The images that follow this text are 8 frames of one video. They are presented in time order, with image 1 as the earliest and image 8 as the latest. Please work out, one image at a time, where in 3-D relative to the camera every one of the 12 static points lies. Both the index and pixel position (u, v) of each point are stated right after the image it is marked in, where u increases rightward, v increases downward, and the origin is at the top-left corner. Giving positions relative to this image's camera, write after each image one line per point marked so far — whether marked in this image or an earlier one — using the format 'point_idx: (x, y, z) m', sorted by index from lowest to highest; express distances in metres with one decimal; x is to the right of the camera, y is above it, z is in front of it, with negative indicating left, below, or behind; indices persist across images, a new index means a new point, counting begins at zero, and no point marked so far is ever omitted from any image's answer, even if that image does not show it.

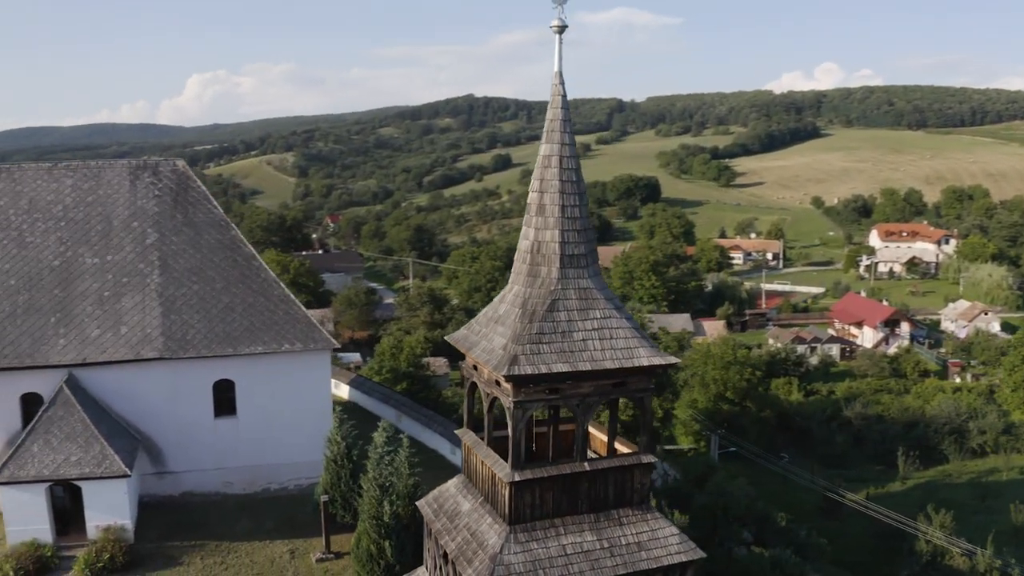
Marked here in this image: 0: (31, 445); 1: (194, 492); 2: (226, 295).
0: (-7.1, -2.3, +14.9) m
1: (-5.4, -3.5, +17.1) m
2: (-4.9, -0.1, +17.3) m
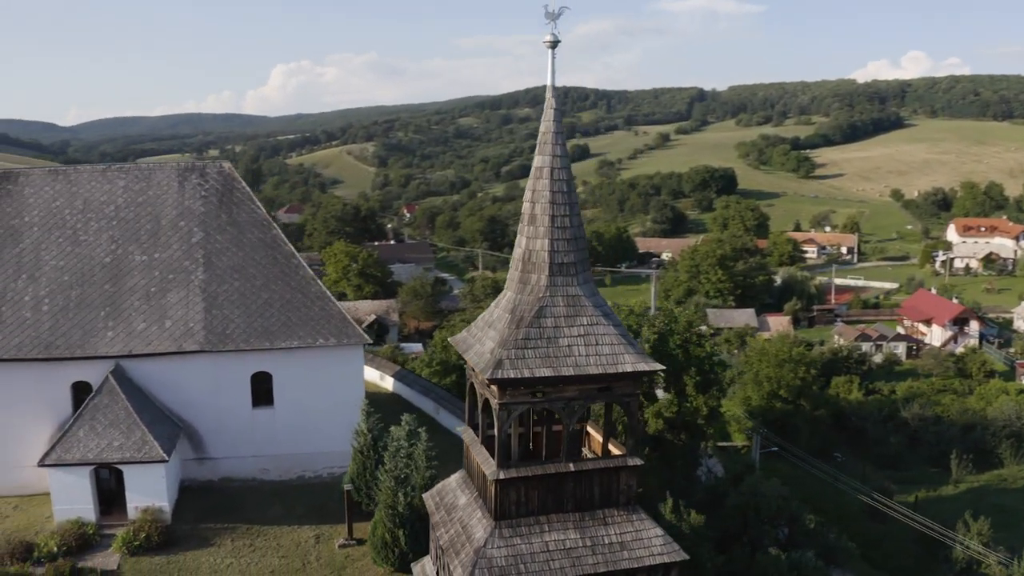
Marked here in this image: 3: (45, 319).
0: (-6.9, -2.2, +15.9) m
1: (-5.0, -3.4, +18.0) m
2: (-4.4, 0.0, +18.2) m
3: (-7.9, -0.5, +17.1) m
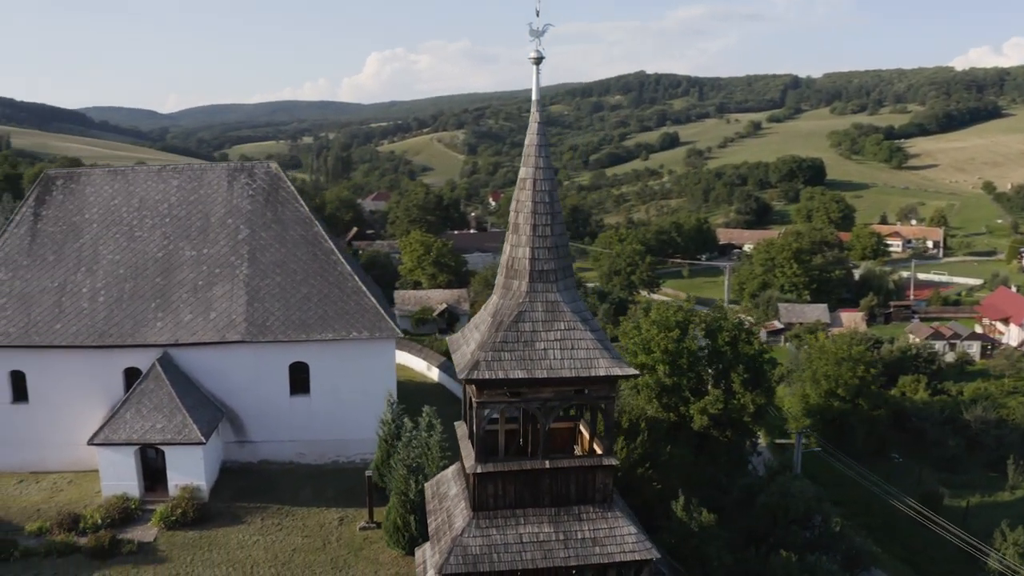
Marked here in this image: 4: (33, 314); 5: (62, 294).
0: (-6.6, -2.1, +17.3) m
1: (-4.6, -3.3, +19.2) m
2: (-3.9, +0.1, +19.2) m
3: (-7.5, -0.4, +18.5) m
4: (-8.8, -0.5, +18.4) m
5: (-8.4, -0.1, +18.7) m
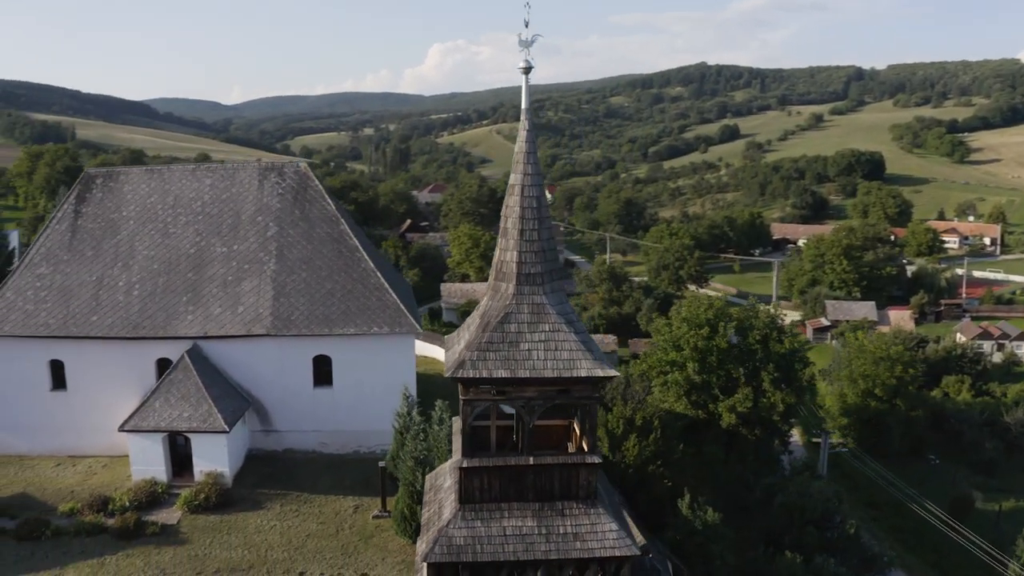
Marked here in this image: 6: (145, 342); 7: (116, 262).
0: (-6.4, -2.0, +18.2) m
1: (-4.3, -3.2, +20.0) m
2: (-3.6, +0.1, +20.0) m
3: (-7.2, -0.3, +19.4) m
4: (-8.5, -0.3, +19.4) m
5: (-8.1, 0.0, +19.7) m
6: (-6.9, -1.0, +19.1) m
7: (-7.9, +0.5, +20.0) m
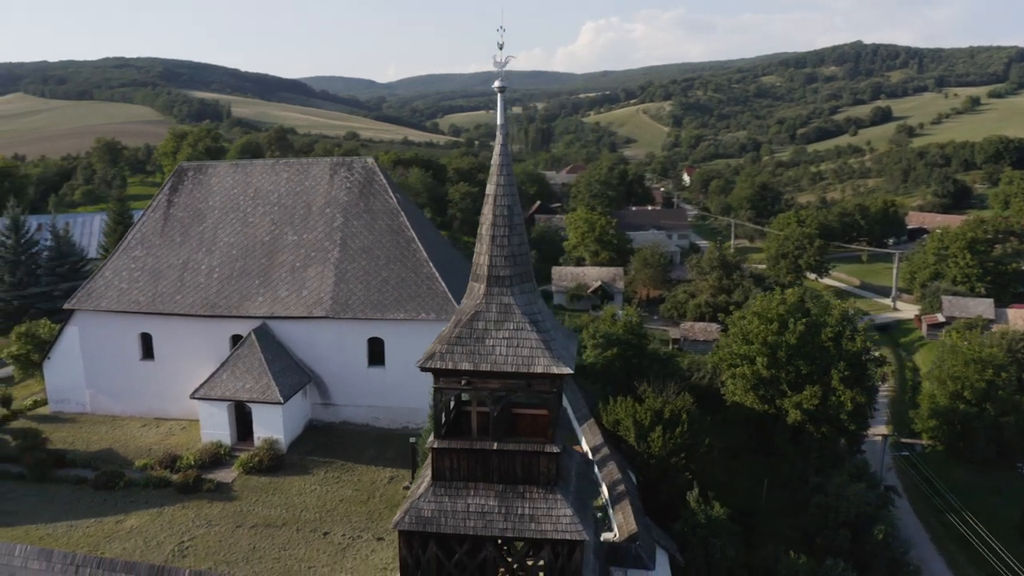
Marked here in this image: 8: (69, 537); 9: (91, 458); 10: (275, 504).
0: (-5.8, -1.7, +20.4) m
1: (-3.5, -2.9, +21.9) m
2: (-2.7, +0.4, +21.7) m
3: (-6.4, +0.1, +21.7) m
4: (-7.6, +0.1, +21.9) m
5: (-7.2, +0.4, +22.2) m
6: (-6.2, -0.7, +21.4) m
7: (-6.9, +0.9, +22.4) m
8: (-7.4, -4.2, +16.8) m
9: (-8.3, -3.4, +20.0) m
10: (-4.2, -3.9, +18.1) m
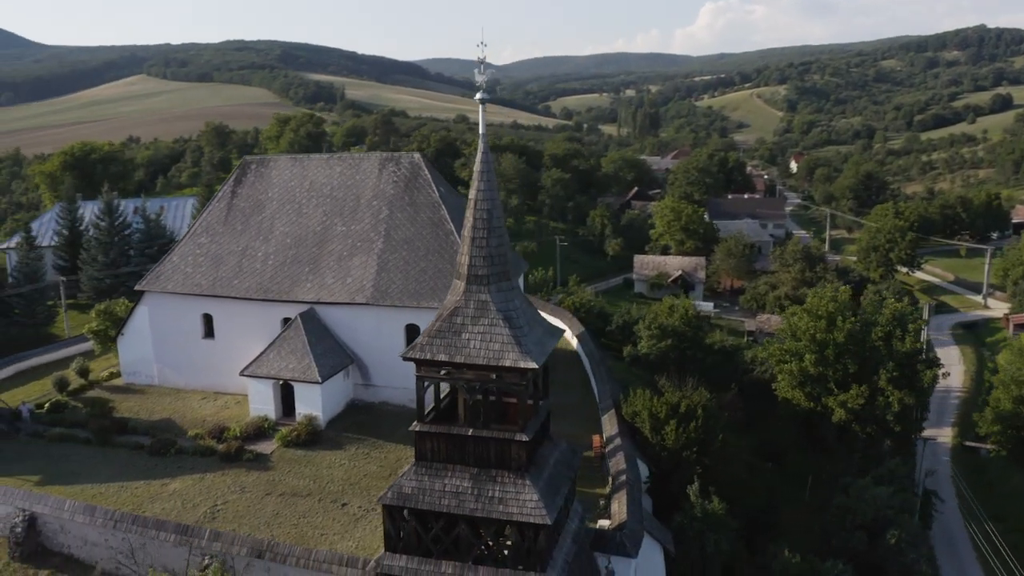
0: (-5.3, -1.4, +22.1) m
1: (-2.8, -2.7, +23.4) m
2: (-2.0, +0.6, +23.0) m
3: (-5.7, +0.4, +23.5) m
4: (-6.9, +0.4, +23.8) m
5: (-6.4, +0.8, +24.0) m
6: (-5.5, -0.4, +23.1) m
7: (-6.1, +1.3, +24.2) m
8: (-7.3, -3.9, +18.7) m
9: (-7.9, -3.0, +22.0) m
10: (-4.0, -3.7, +19.6) m
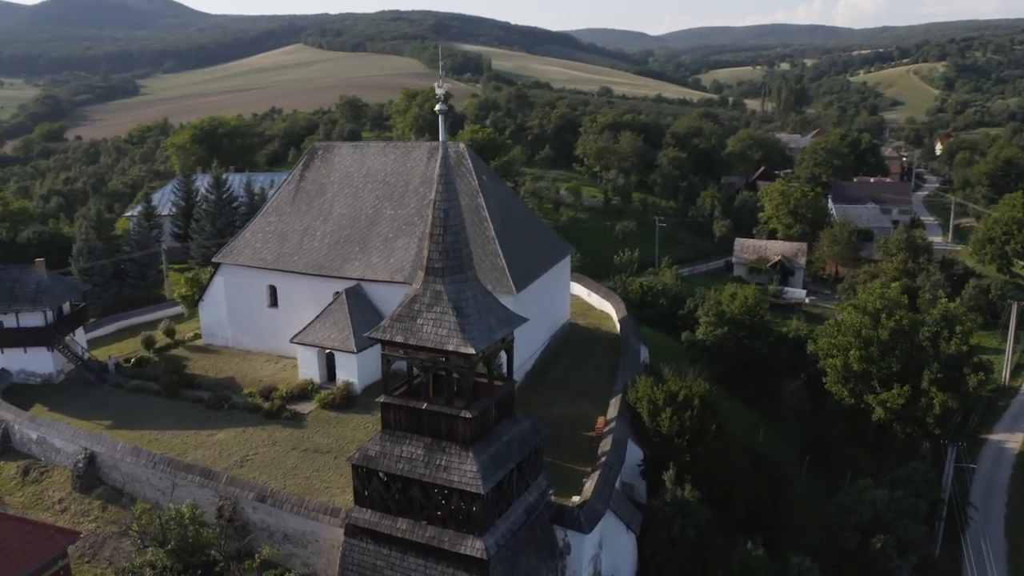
0: (-4.8, -0.9, +24.6) m
1: (-2.2, -2.2, +25.5) m
2: (-1.3, +1.1, +24.9) m
3: (-4.8, +1.0, +25.9) m
4: (-6.0, +1.1, +26.4) m
5: (-5.5, +1.4, +26.5) m
6: (-4.7, +0.2, +25.5) m
7: (-5.1, +1.9, +26.6) m
8: (-7.3, -3.3, +21.6) m
9: (-7.4, -2.4, +24.9) m
10: (-4.0, -3.2, +22.0) m
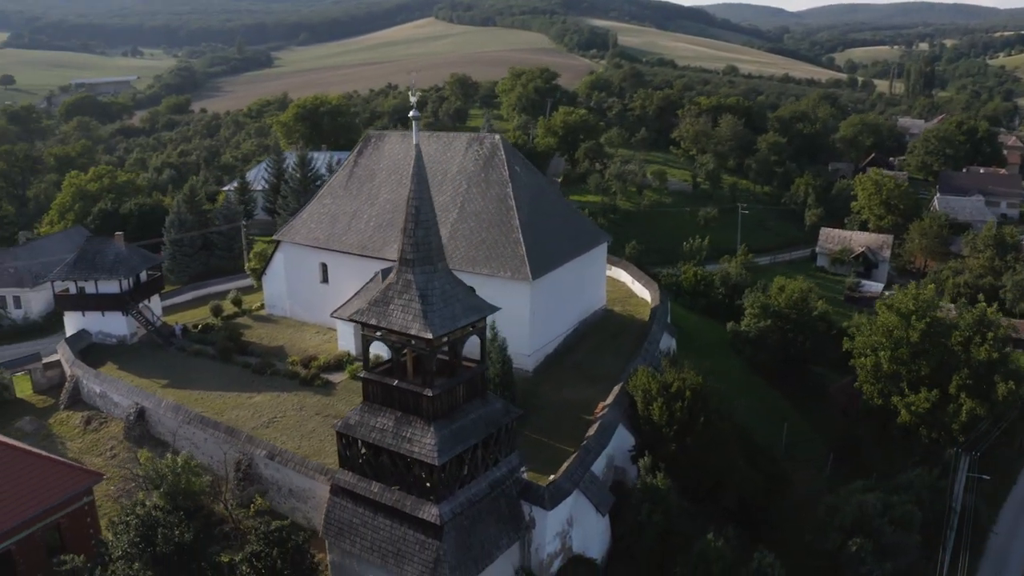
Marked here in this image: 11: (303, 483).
0: (-4.2, -0.3, +26.8) m
1: (-1.6, -1.7, +27.4) m
2: (-0.6, +1.4, +26.6) m
3: (-4.0, +1.6, +28.1) m
4: (-5.1, +1.7, +28.7) m
5: (-4.6, +2.0, +28.7) m
6: (-4.0, +0.8, +27.7) m
7: (-4.2, +2.5, +28.8) m
8: (-7.2, -2.8, +24.2) m
9: (-6.8, -1.7, +27.5) m
10: (-3.8, -2.8, +24.2) m
11: (-4.1, -3.8, +19.8) m
